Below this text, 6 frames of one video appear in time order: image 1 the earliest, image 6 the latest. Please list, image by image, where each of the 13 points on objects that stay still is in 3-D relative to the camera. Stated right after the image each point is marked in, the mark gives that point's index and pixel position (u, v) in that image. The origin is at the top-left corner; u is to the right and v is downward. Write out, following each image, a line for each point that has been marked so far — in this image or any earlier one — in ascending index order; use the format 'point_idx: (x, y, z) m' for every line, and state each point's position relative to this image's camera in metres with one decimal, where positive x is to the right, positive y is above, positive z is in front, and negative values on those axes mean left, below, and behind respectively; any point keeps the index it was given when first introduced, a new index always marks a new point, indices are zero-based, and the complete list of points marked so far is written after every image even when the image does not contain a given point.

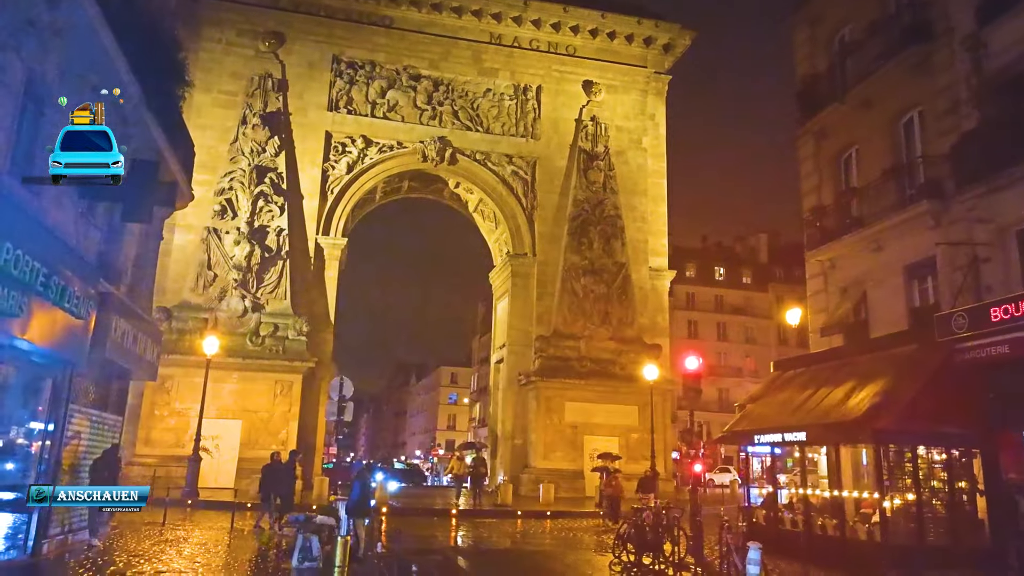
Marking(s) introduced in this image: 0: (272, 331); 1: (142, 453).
0: (-6.4, -1.2, +19.9) m
1: (-9.2, -4.1, +18.7) m
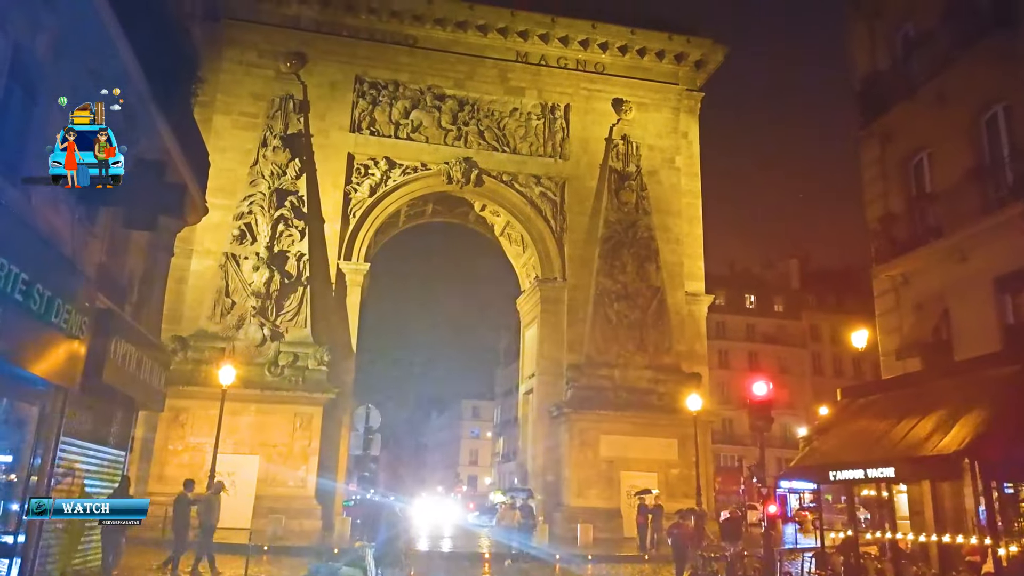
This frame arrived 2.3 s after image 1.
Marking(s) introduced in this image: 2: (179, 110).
0: (-5.6, -1.9, +18.9) m
1: (-8.4, -4.8, +17.7) m
2: (-6.4, +3.4, +14.2) m
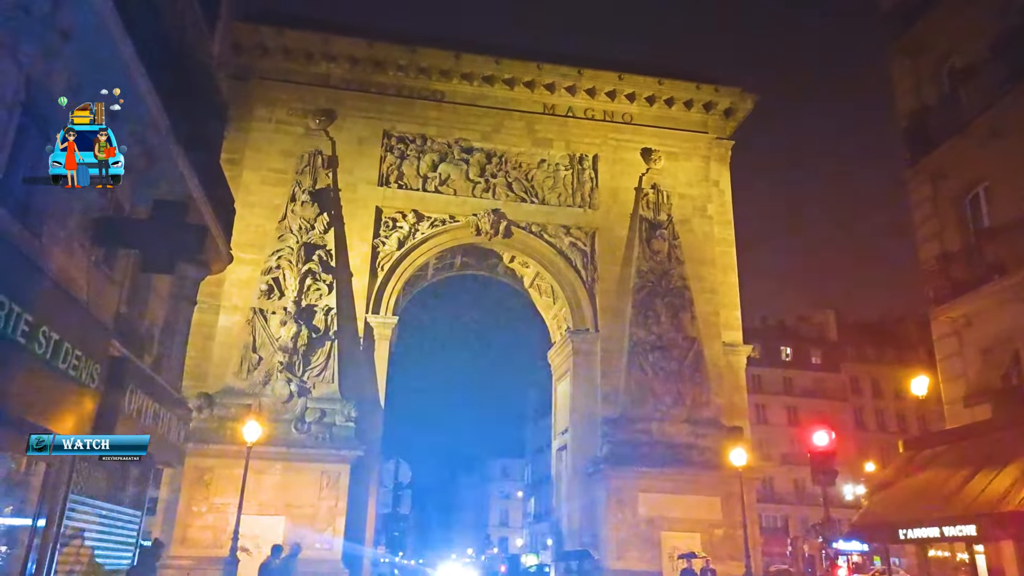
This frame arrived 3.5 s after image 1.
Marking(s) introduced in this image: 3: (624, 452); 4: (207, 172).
0: (-4.8, -3.2, +18.4) m
1: (-7.6, -6.0, +17.0) m
2: (-5.8, +2.4, +14.1) m
3: (+2.9, -4.3, +19.6) m
4: (-5.7, +2.1, +13.9) m
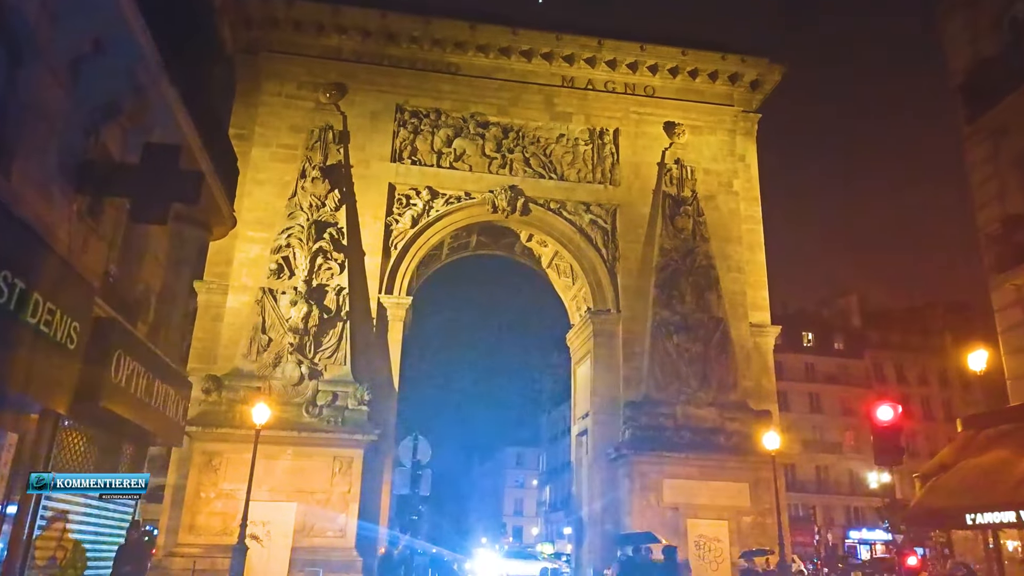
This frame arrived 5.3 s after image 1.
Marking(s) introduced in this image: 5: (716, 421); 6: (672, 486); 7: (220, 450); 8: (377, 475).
0: (-4.3, -2.7, +17.7) m
1: (-7.1, -5.5, +16.4) m
2: (-5.5, +2.9, +13.4) m
3: (+3.4, -3.7, +18.8) m
4: (-5.3, +2.6, +13.1) m
5: (+5.2, -3.4, +19.3) m
6: (+3.9, -4.9, +18.5) m
7: (-6.6, -3.7, +17.1) m
8: (-3.3, -4.5, +18.1) m
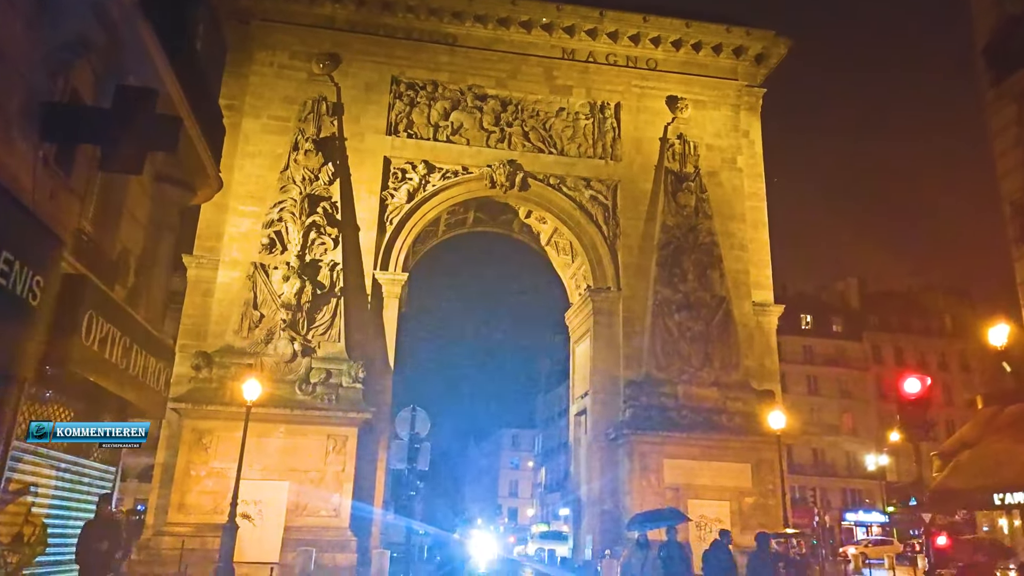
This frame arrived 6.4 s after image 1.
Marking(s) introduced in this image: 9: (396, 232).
0: (-4.3, -2.1, +17.2) m
1: (-7.2, -5.0, +16.0) m
2: (-5.4, +3.4, +12.8) m
3: (+3.4, -3.1, +18.4) m
4: (-5.3, +3.1, +12.5) m
5: (+5.2, -2.8, +18.9) m
6: (+3.9, -4.3, +18.2) m
7: (-6.7, -3.1, +16.6) m
8: (-3.3, -3.9, +17.7) m
9: (-3.1, +1.5, +19.8) m
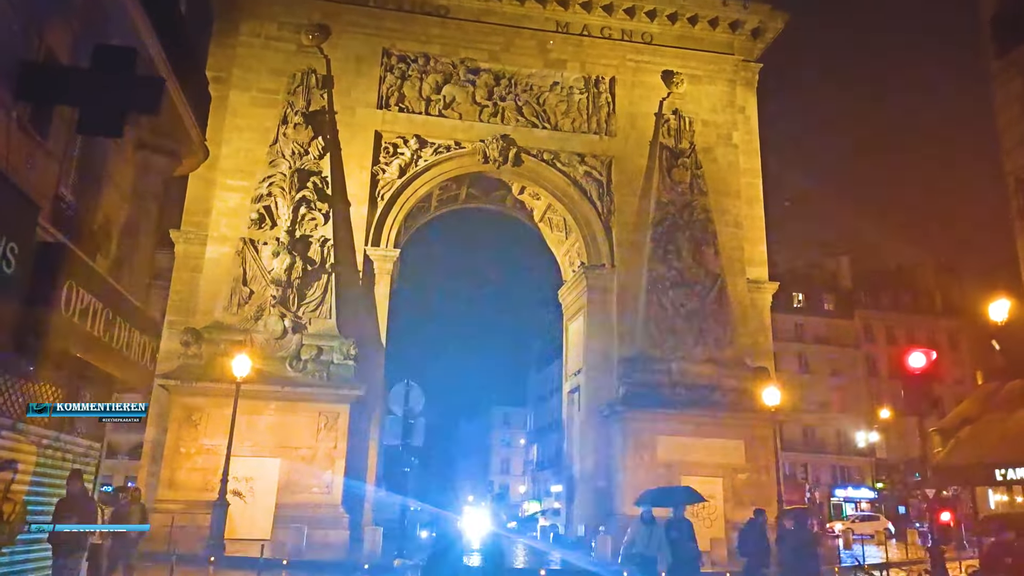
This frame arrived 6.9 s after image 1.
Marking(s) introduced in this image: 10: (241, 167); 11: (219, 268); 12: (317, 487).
0: (-4.5, -1.5, +17.0) m
1: (-7.3, -4.4, +15.8) m
2: (-5.5, +3.8, +12.4) m
3: (+3.2, -2.6, +18.3) m
4: (-5.4, +3.5, +12.2) m
5: (+5.0, -2.3, +18.9) m
6: (+3.7, -3.8, +18.1) m
7: (-6.8, -2.6, +16.4) m
8: (-3.5, -3.4, +17.5) m
9: (-3.3, +2.1, +19.6) m
10: (-6.9, +3.1, +19.1) m
11: (-7.1, +0.5, +18.1) m
12: (-4.2, -4.3, +16.3) m
